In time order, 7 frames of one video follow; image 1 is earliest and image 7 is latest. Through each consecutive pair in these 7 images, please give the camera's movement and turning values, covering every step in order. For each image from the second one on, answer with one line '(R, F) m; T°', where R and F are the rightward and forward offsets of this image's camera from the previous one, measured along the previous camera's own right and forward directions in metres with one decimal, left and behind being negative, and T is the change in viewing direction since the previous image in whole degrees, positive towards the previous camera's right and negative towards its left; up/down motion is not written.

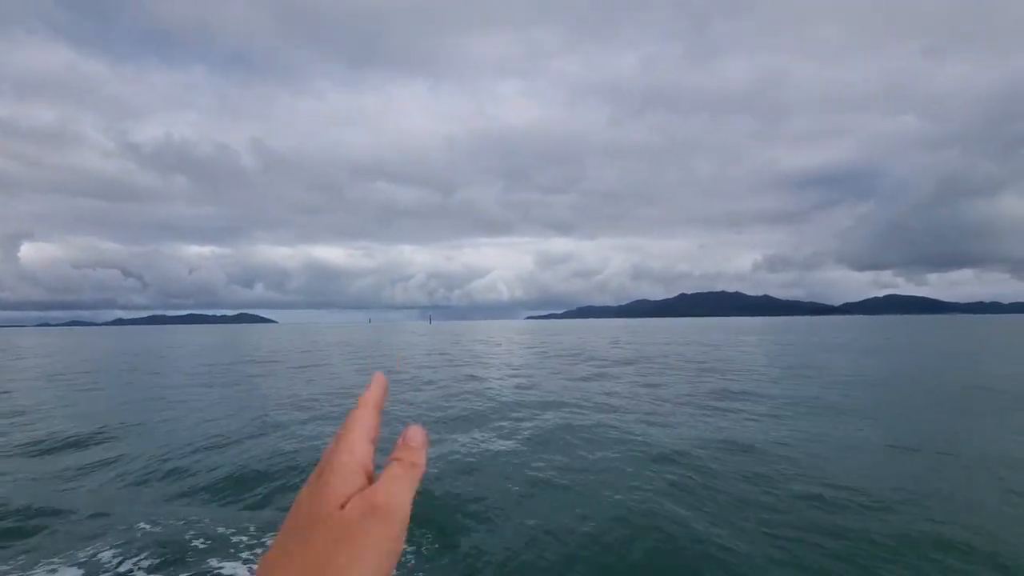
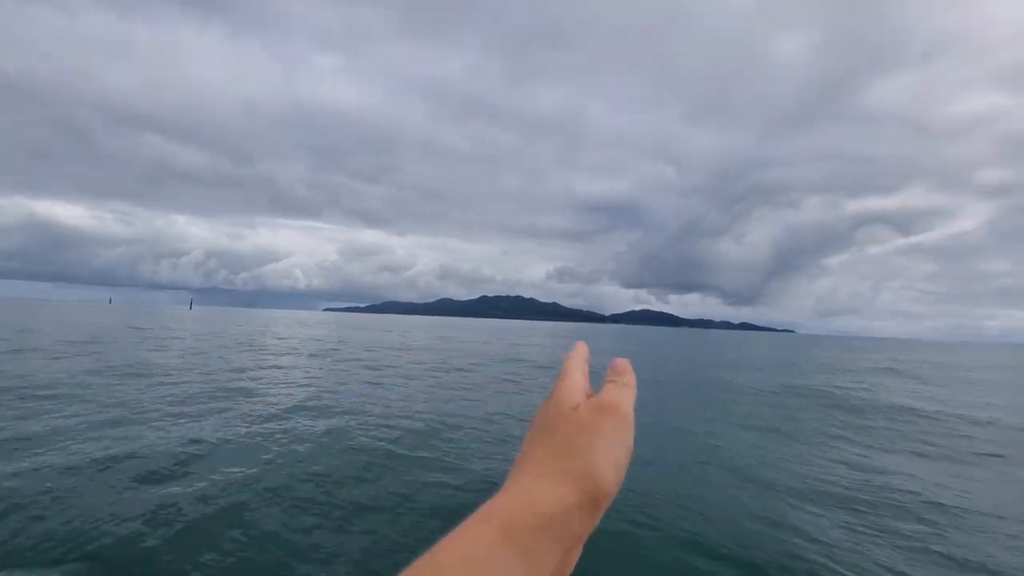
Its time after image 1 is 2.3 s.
(-3.6, -0.8) m; -2°
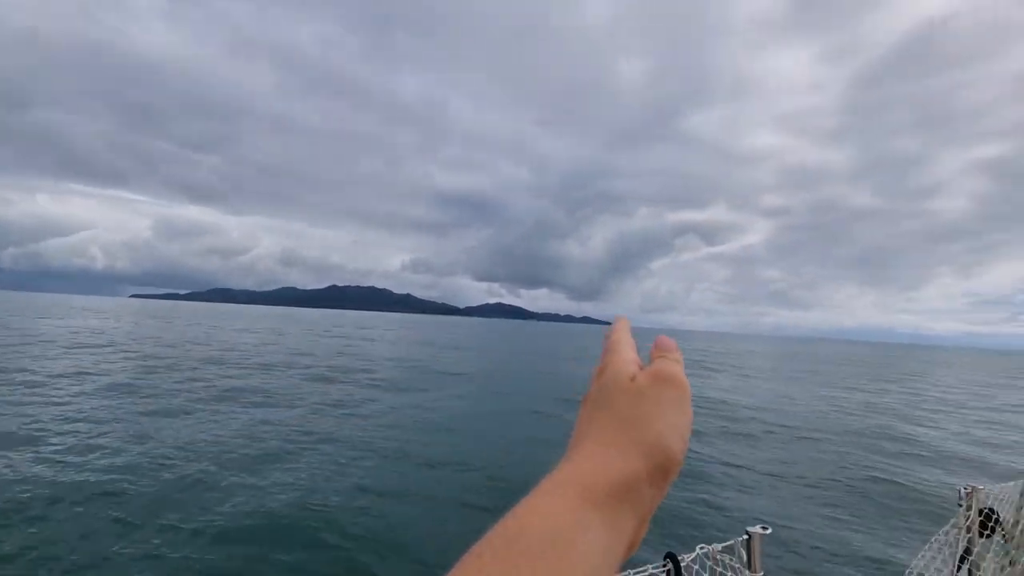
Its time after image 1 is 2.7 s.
(-0.4, +0.3) m; +17°
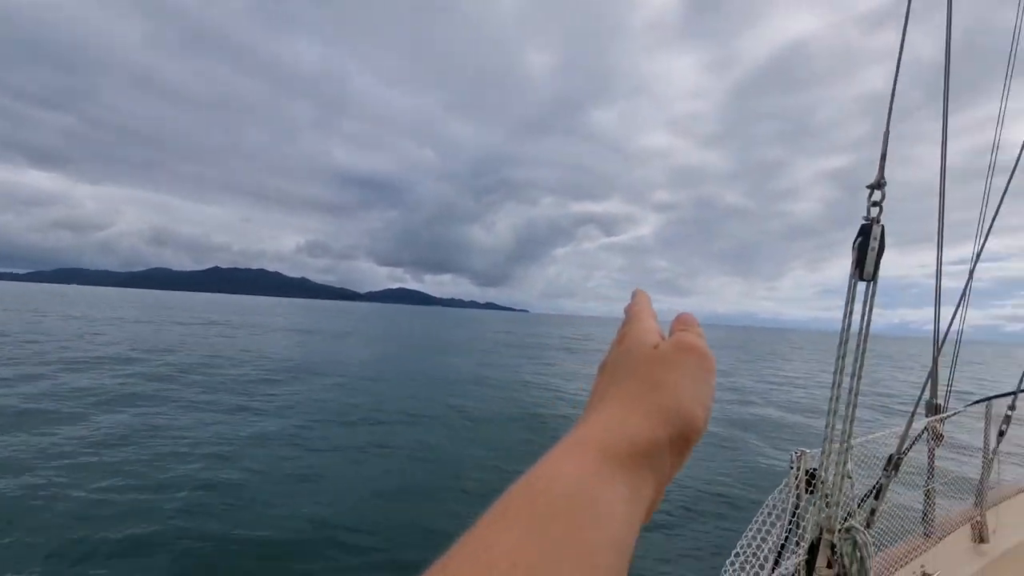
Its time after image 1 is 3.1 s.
(-0.2, -0.2) m; +11°
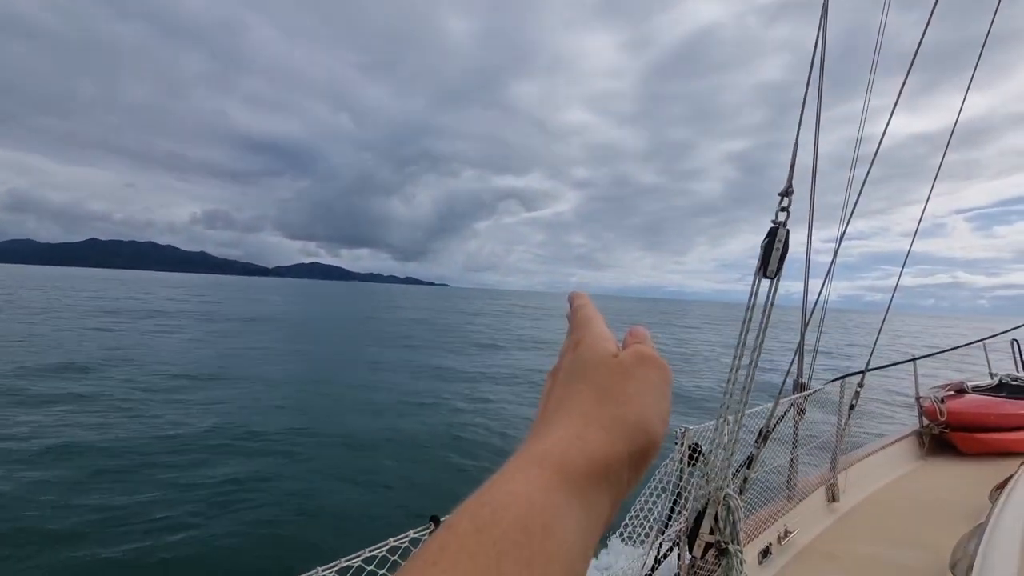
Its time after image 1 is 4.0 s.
(+0.3, +0.2) m; +9°
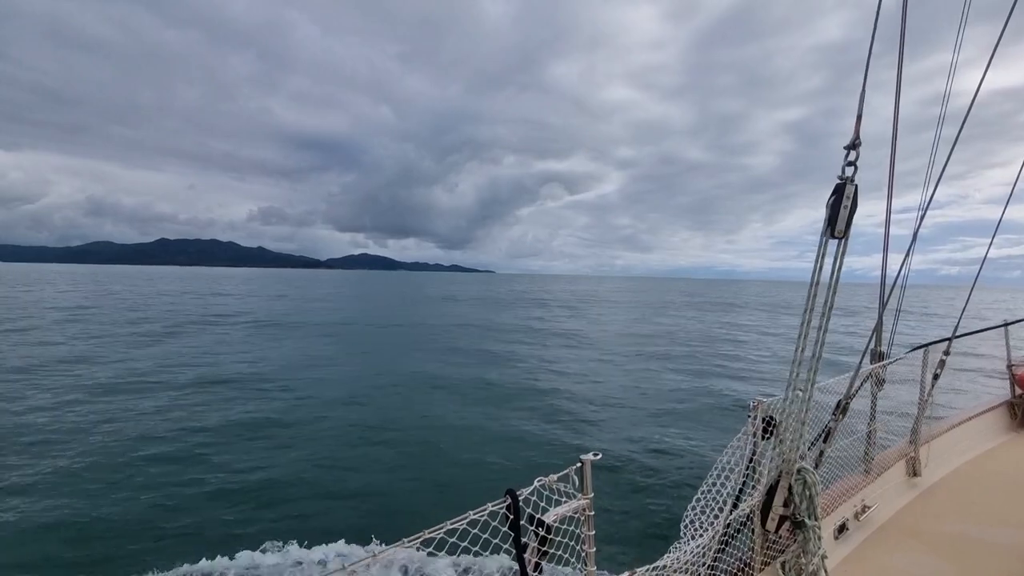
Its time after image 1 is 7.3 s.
(-0.1, 0.0) m; -5°
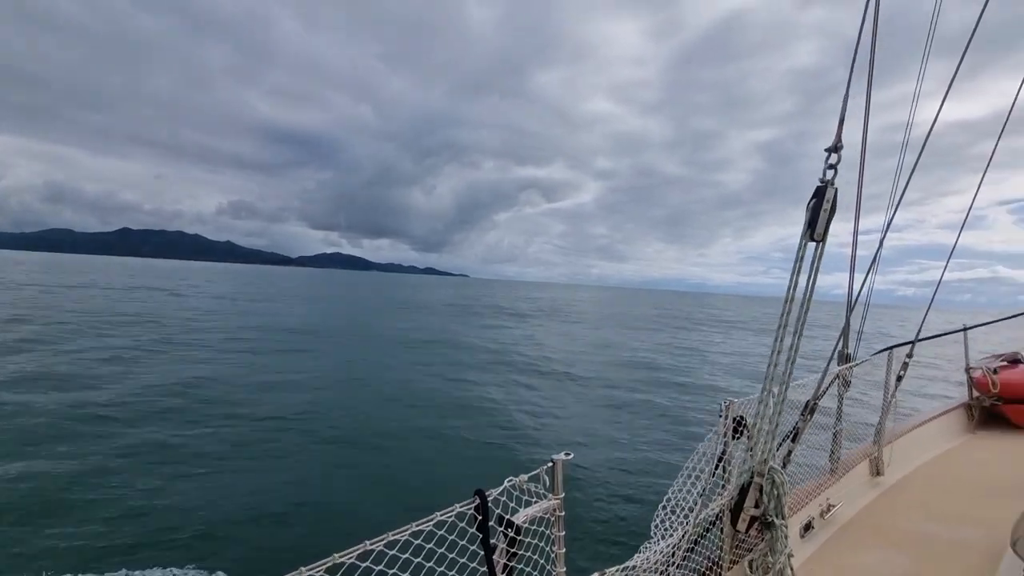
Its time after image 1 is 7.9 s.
(-0.2, -0.1) m; +3°
